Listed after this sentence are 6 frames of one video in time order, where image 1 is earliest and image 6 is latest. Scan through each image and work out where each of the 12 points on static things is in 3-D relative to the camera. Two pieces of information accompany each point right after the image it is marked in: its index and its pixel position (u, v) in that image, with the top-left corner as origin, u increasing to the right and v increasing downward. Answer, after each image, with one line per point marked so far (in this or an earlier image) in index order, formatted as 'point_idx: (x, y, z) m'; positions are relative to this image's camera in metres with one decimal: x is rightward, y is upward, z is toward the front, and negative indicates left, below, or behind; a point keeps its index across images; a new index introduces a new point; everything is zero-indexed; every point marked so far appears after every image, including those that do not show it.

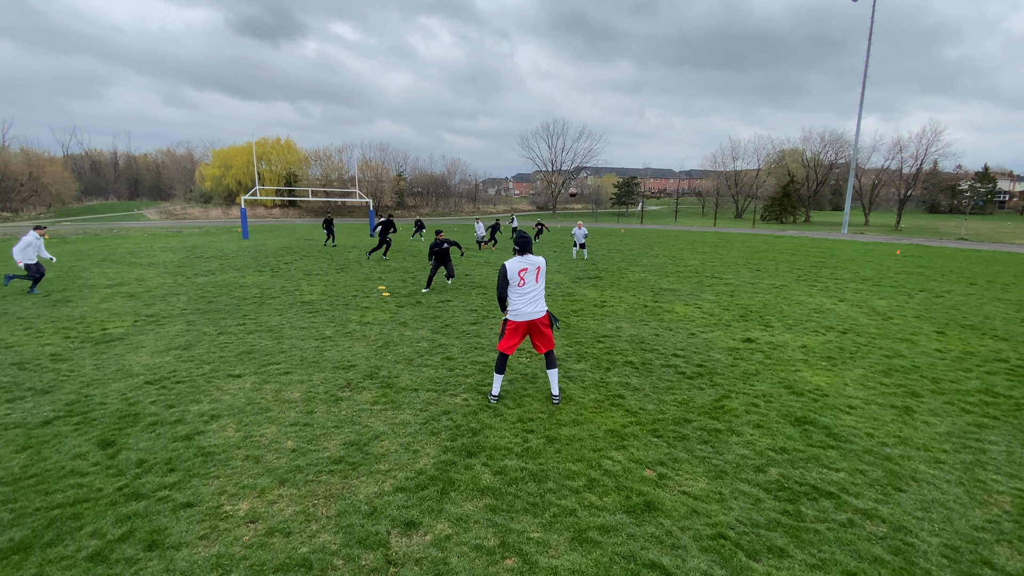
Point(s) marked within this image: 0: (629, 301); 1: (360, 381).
0: (+2.6, -0.3, +10.3) m
1: (-1.8, -1.1, +5.6) m
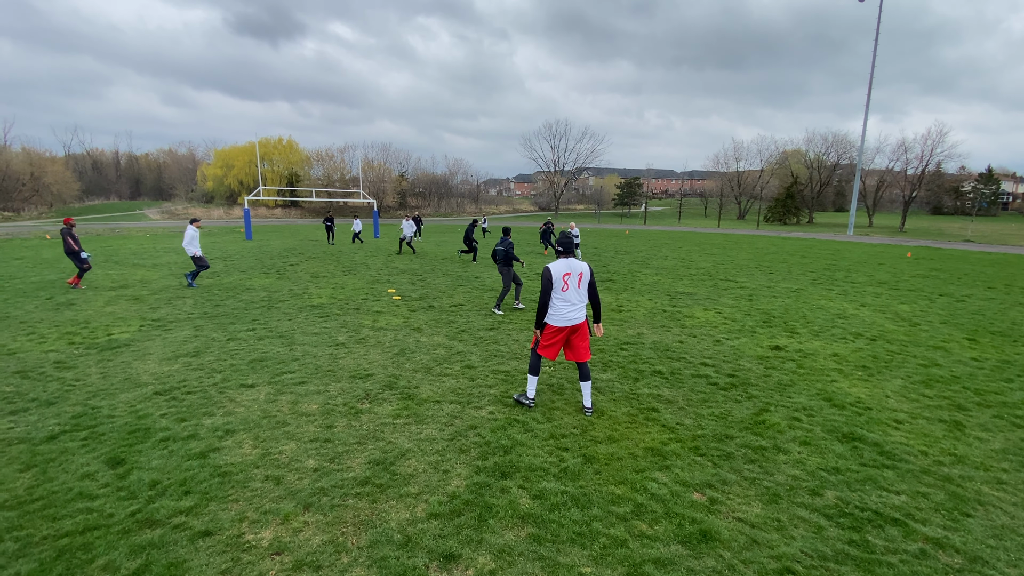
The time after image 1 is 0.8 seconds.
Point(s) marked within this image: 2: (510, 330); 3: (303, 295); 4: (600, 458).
0: (+2.9, -0.4, +10.0) m
1: (-1.5, -1.2, +5.4) m
2: (0.0, -0.7, +8.0) m
3: (-4.7, -0.2, +10.7) m
4: (+0.8, -1.5, +4.0) m
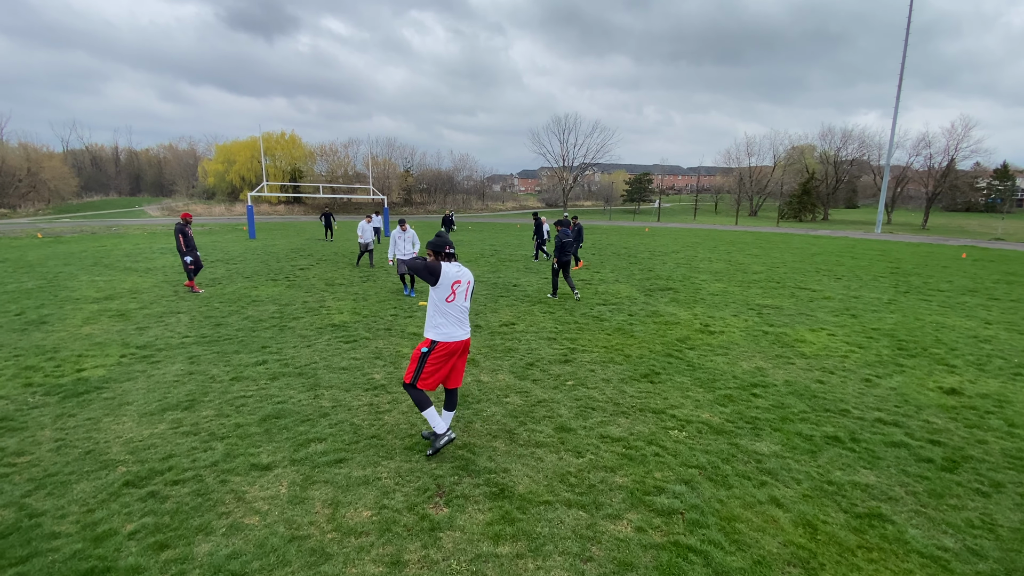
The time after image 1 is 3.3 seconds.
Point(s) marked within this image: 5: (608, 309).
0: (+4.0, -0.6, +8.3) m
1: (-0.5, -1.5, +3.7) m
2: (+1.1, -1.0, +6.2) m
3: (-3.6, -0.4, +9.0) m
4: (+1.8, -1.8, +2.3) m
5: (+1.8, -0.4, +9.1) m
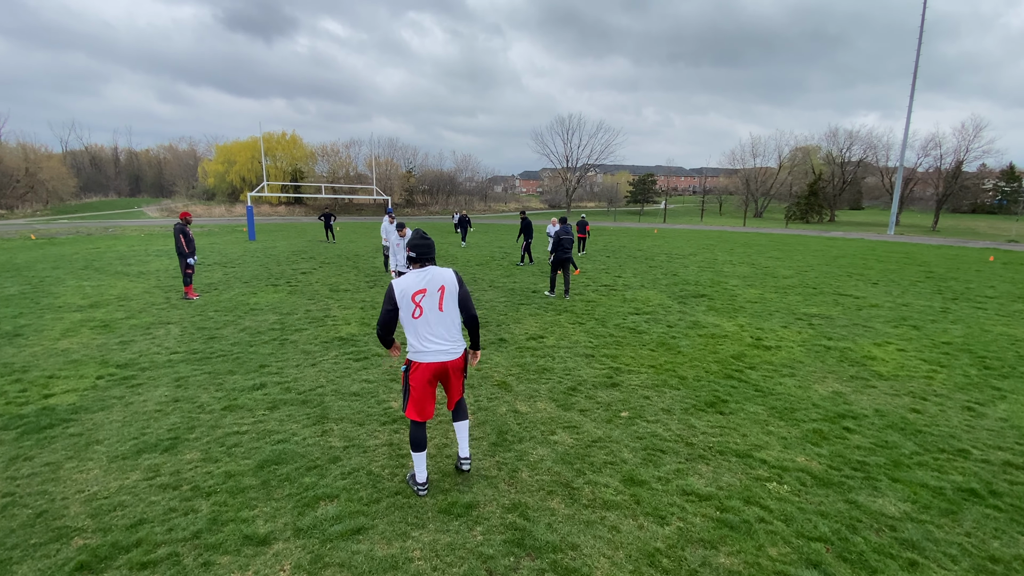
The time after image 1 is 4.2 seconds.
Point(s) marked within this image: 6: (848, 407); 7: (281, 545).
0: (+4.4, -0.8, +7.4) m
1: (0.0, -1.6, +2.8) m
2: (+1.5, -1.1, +5.4) m
3: (-3.2, -0.6, +8.1) m
4: (+2.3, -1.9, +1.4) m
5: (+2.3, -0.6, +8.2) m
6: (+3.6, -1.2, +5.0) m
7: (-1.4, -1.6, +2.9) m
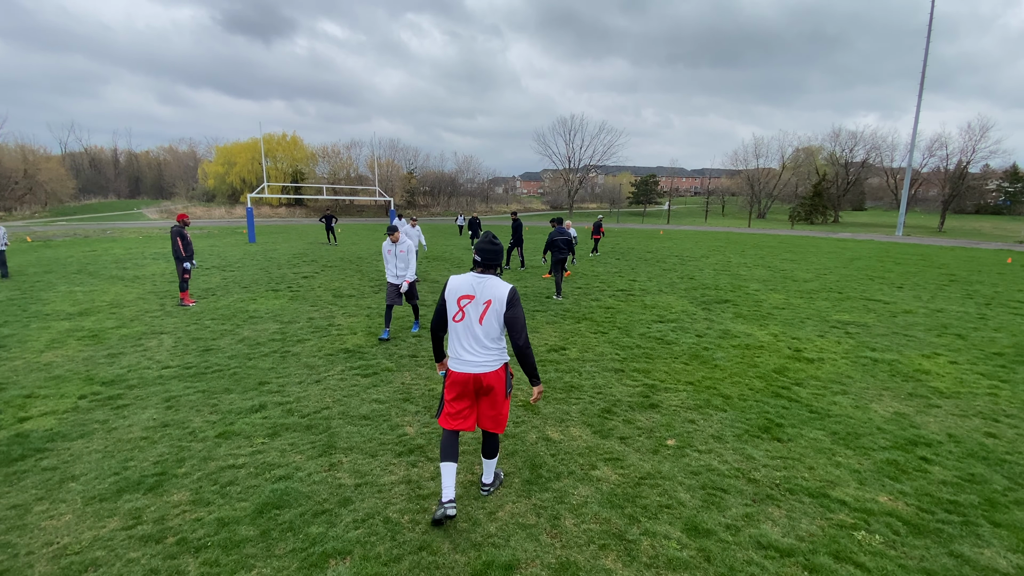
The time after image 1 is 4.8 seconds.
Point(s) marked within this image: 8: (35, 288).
0: (+4.7, -0.9, +6.9) m
1: (+0.3, -1.7, +2.3) m
2: (+1.8, -1.2, +4.8) m
3: (-2.9, -0.7, +7.6) m
4: (+2.5, -2.0, +0.9) m
5: (+2.6, -0.7, +7.7) m
6: (+3.9, -1.3, +4.5) m
7: (-1.2, -1.7, +2.4) m
8: (-12.0, 0.0, +11.7) m
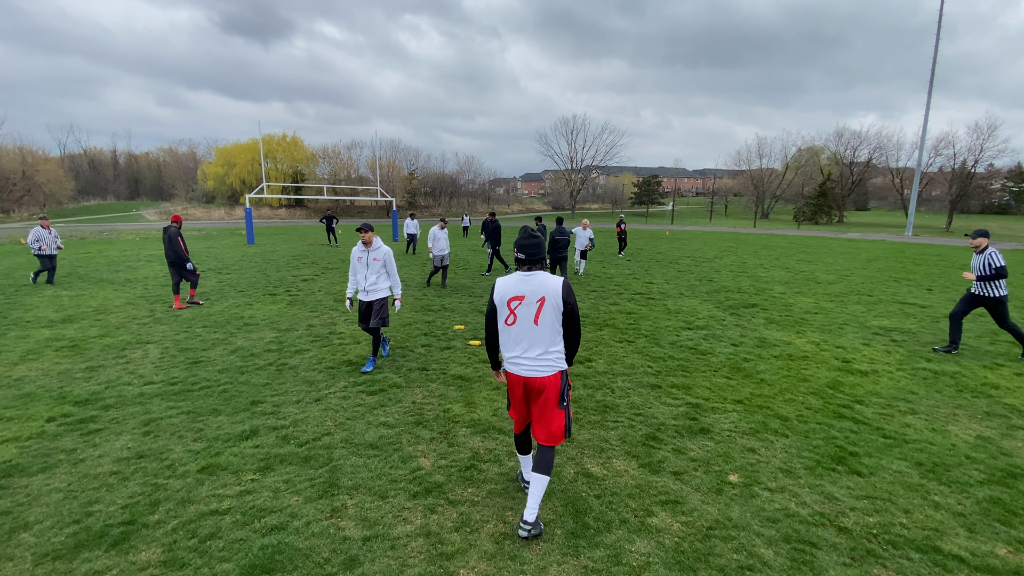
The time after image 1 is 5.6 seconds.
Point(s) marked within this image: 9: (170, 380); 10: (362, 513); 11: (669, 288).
0: (+5.0, -0.9, +6.3) m
1: (+0.5, -1.8, +1.7) m
2: (+2.0, -1.3, +4.2) m
3: (-2.7, -0.7, +7.0) m
4: (+2.8, -2.0, +0.3) m
5: (+2.8, -0.7, +7.1) m
6: (+4.1, -1.4, +3.9) m
7: (-0.9, -1.7, +1.8) m
8: (-11.7, -0.1, +11.1) m
9: (-4.0, -1.1, +5.5) m
10: (-1.0, -1.5, +3.1) m
11: (+3.7, 0.0, +11.1) m
